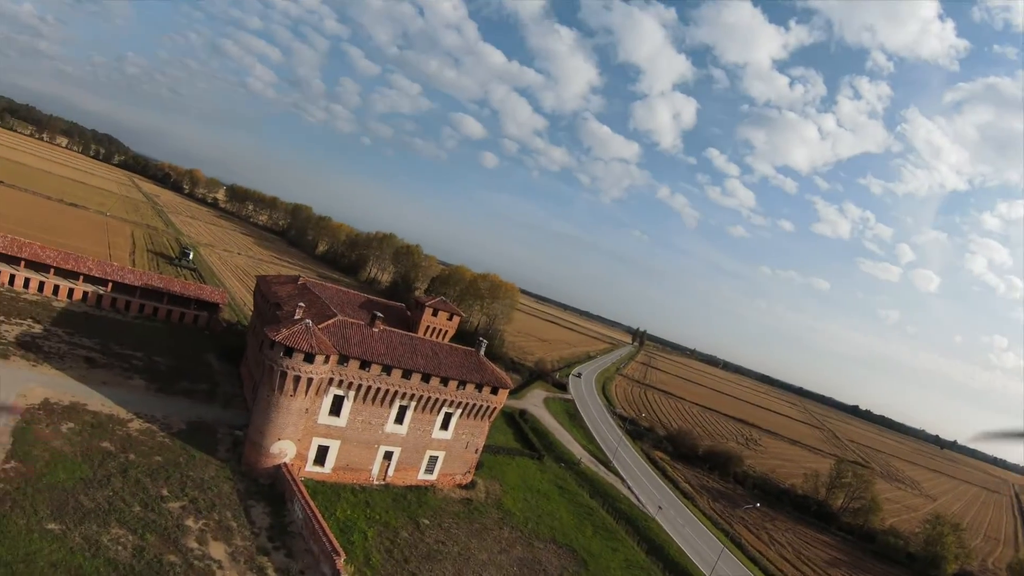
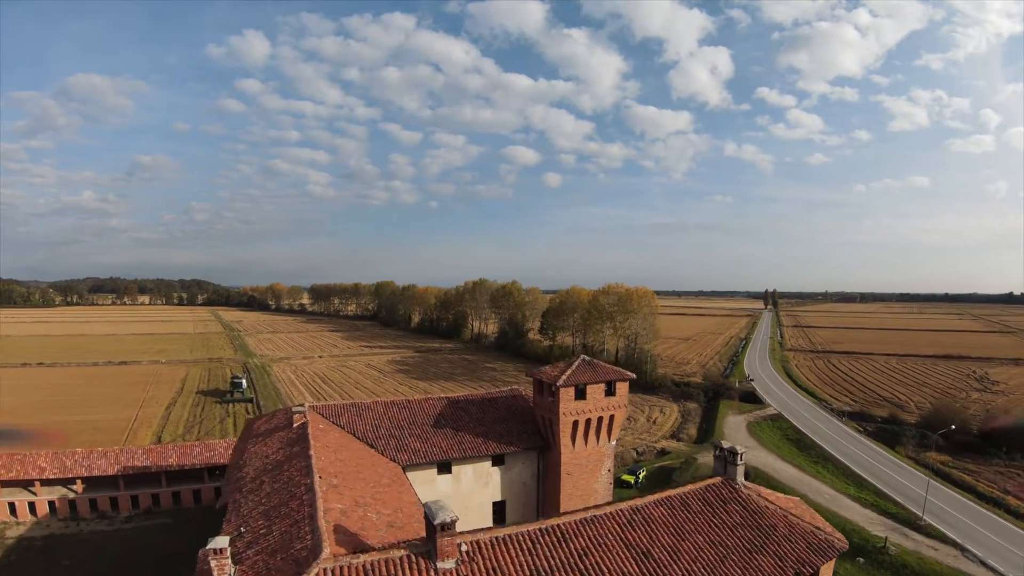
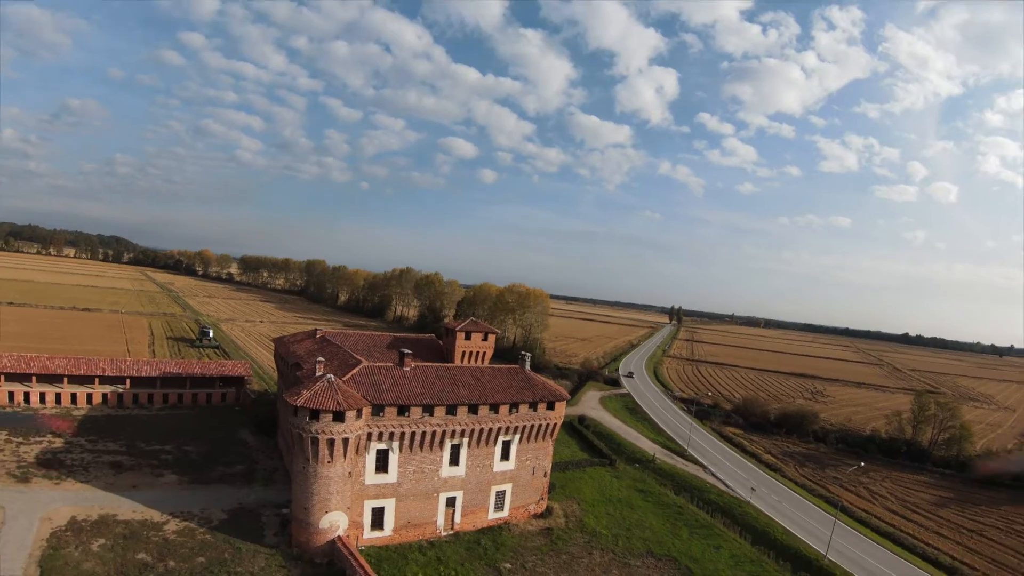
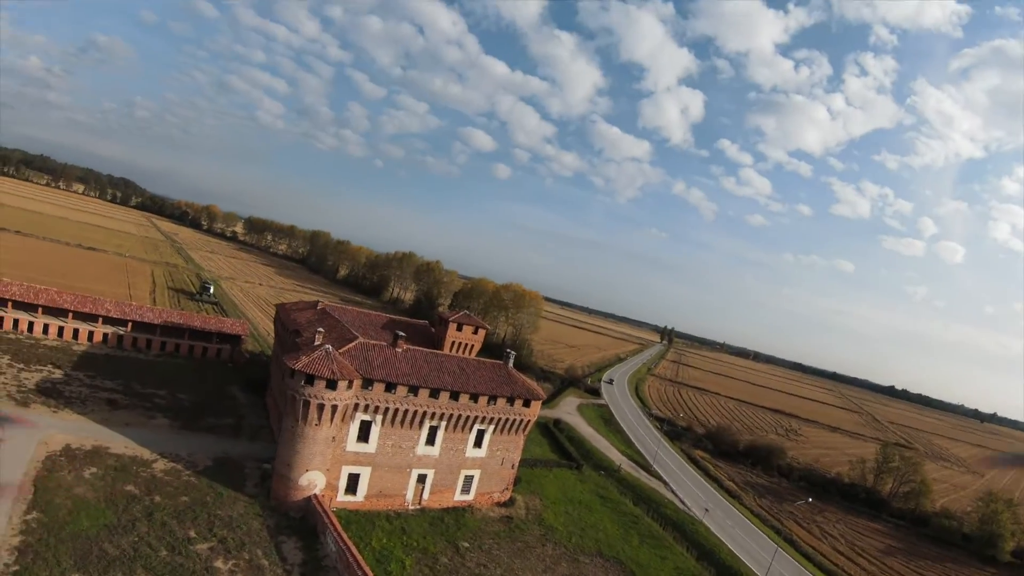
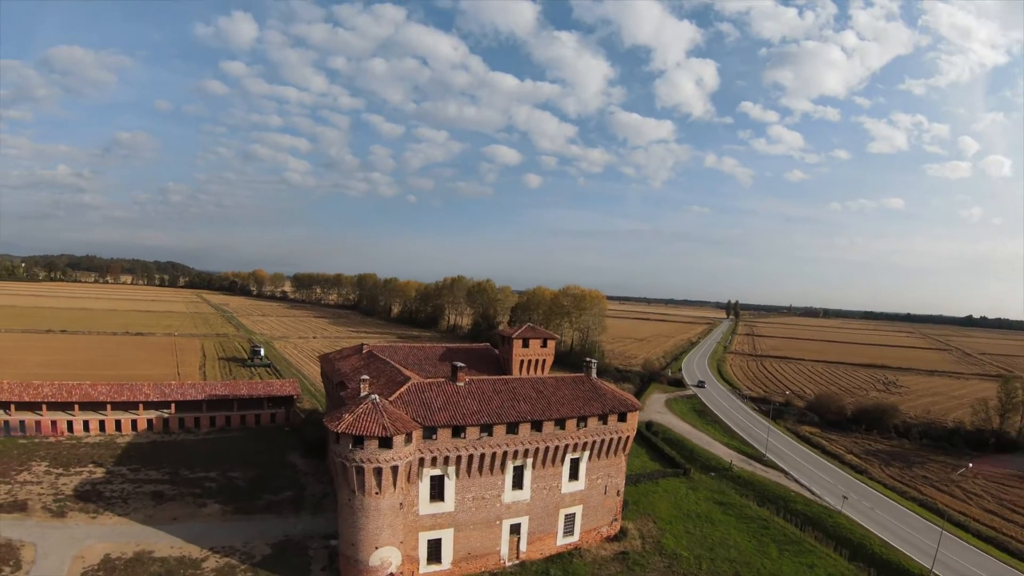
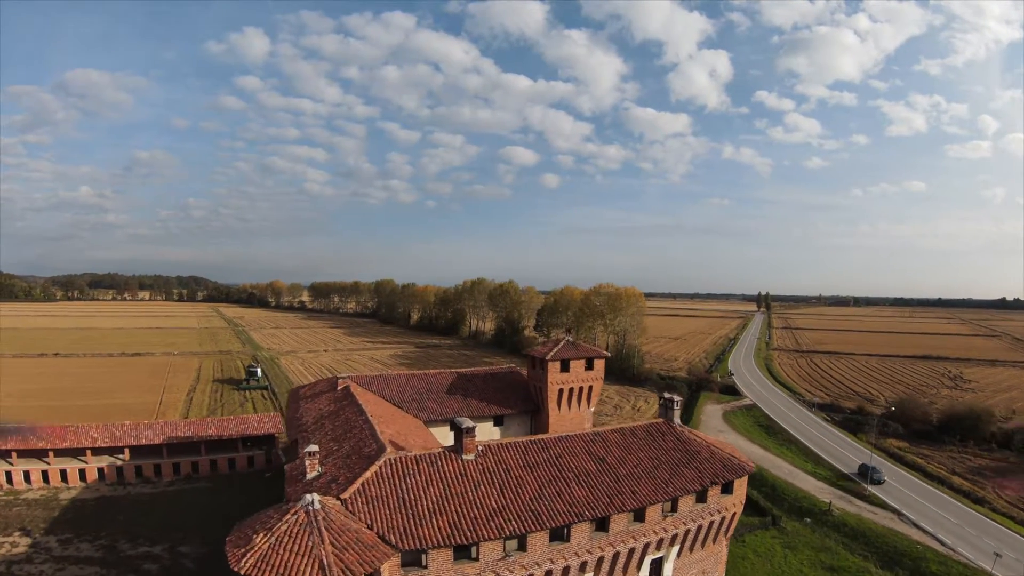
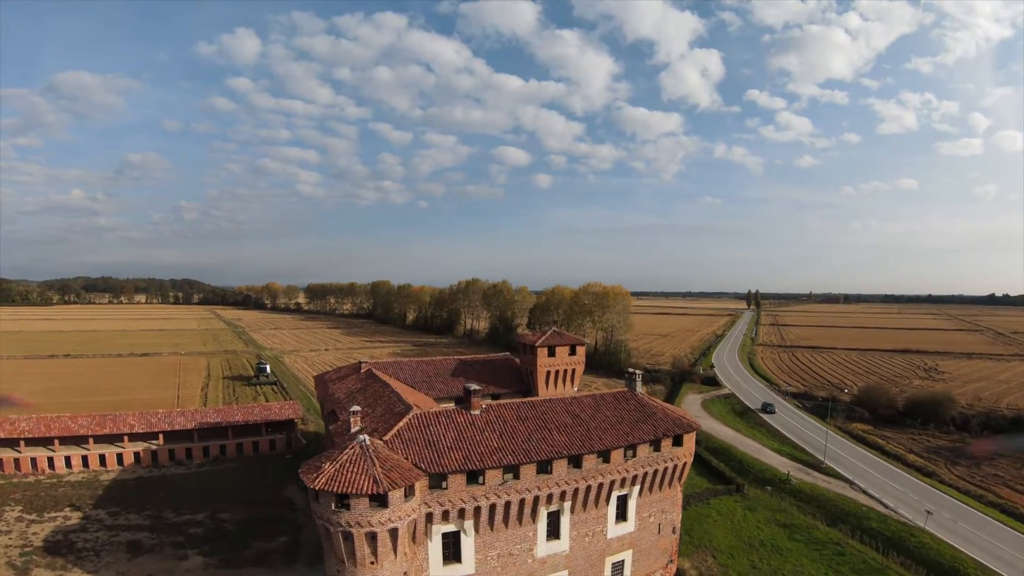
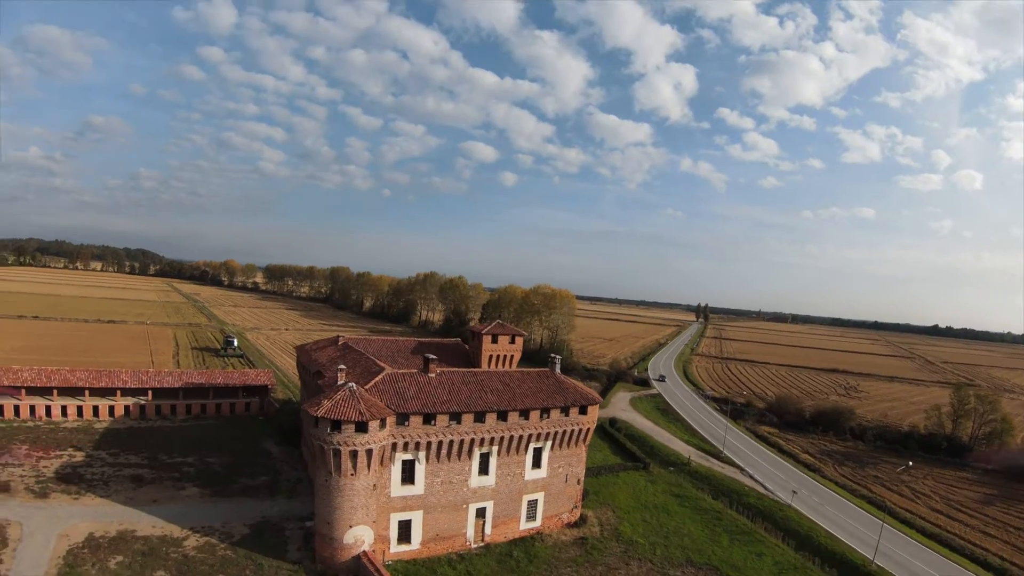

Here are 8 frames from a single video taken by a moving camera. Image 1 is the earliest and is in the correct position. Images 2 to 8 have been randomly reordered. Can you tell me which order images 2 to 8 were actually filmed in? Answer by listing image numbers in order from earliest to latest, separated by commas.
4, 3, 8, 5, 7, 6, 2
